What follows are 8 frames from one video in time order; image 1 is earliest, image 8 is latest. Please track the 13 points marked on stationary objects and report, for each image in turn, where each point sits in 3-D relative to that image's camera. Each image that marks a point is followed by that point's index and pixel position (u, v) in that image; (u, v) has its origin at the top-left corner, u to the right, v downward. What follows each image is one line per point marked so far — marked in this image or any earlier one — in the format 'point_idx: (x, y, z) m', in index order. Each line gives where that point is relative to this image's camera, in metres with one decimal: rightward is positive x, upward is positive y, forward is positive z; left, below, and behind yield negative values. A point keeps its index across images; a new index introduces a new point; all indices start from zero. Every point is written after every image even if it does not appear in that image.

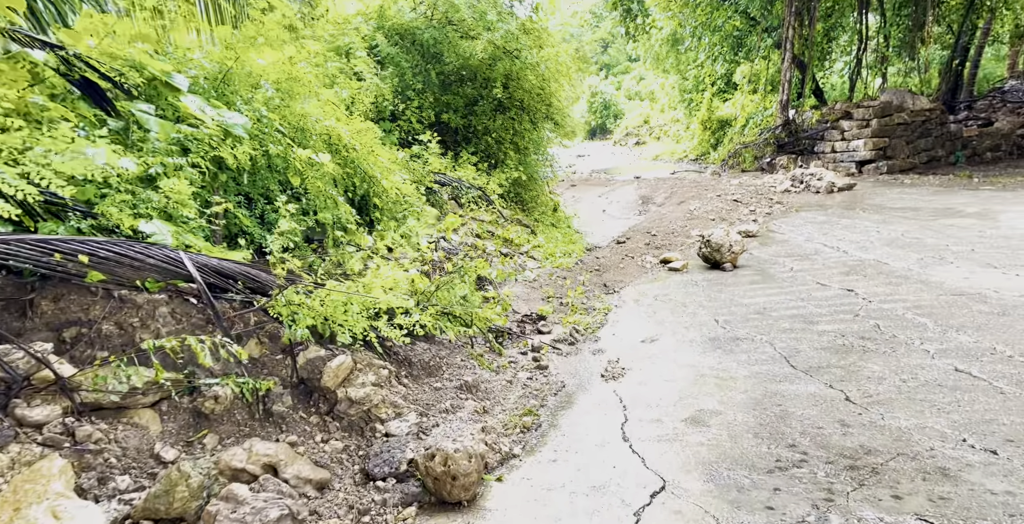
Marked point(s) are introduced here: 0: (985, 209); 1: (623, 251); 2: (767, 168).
0: (+5.8, +0.7, +7.3) m
1: (+1.2, +0.1, +6.5) m
2: (+6.8, +2.5, +15.4) m
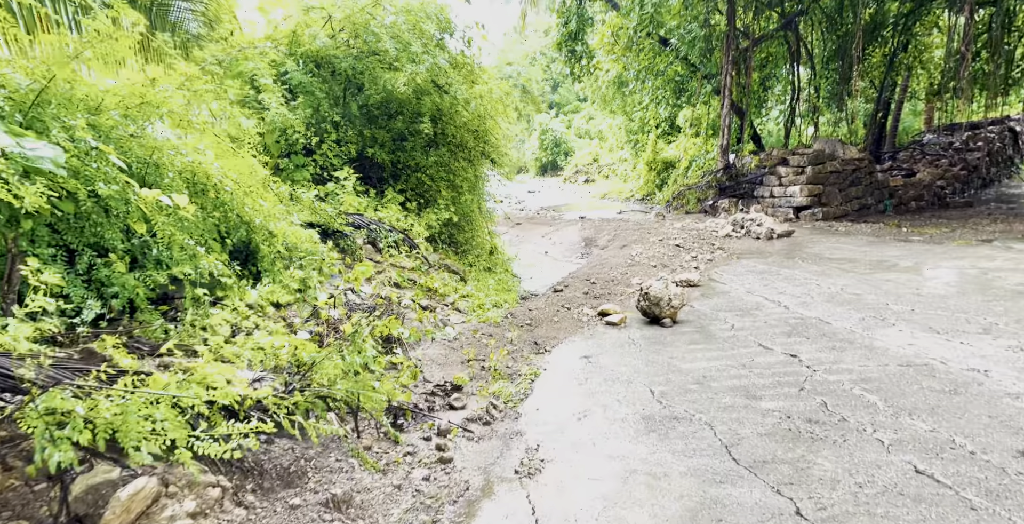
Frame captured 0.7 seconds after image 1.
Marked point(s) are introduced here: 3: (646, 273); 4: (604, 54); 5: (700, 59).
0: (+5.0, 0.0, +7.3) m
1: (+0.5, -0.4, +6.1) m
2: (+5.3, +1.4, +15.6) m
3: (+1.7, -0.1, +7.5) m
4: (+3.1, +6.8, +19.2) m
5: (+5.2, +5.6, +16.2) m
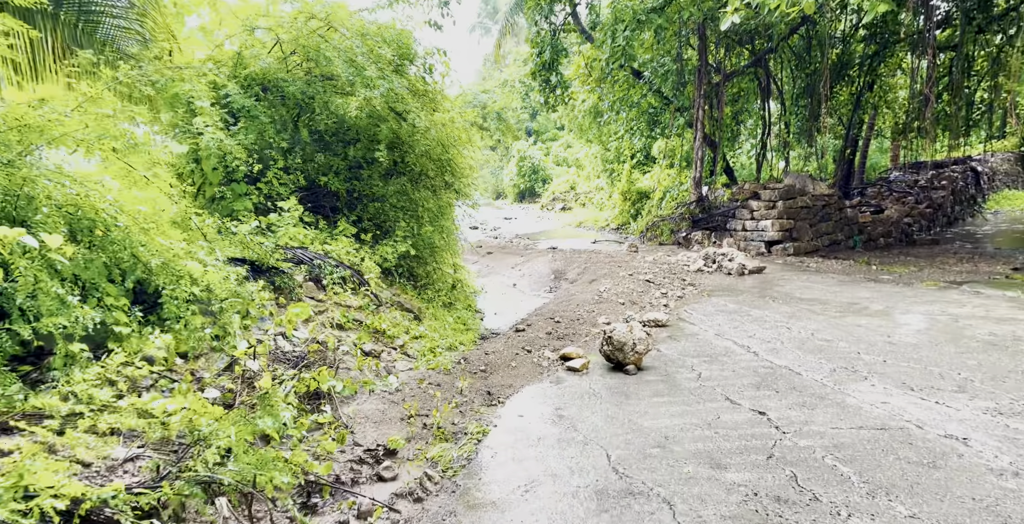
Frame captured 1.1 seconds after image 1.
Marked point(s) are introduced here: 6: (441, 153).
0: (+4.6, -0.5, +7.1) m
1: (+0.1, -0.8, +5.8) m
2: (+4.6, +0.5, +15.5) m
3: (+1.2, -0.6, +7.2) m
4: (+2.3, +5.8, +19.3) m
5: (+4.5, +4.7, +16.3) m
6: (-0.9, +1.3, +6.9) m
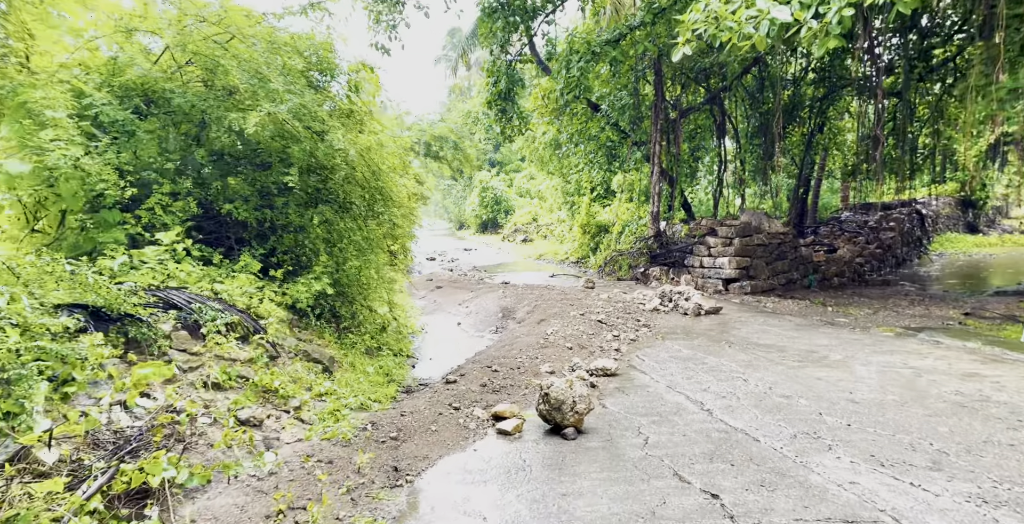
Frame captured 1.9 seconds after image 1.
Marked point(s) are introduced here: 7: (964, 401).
0: (+3.9, -1.1, +6.7) m
1: (-0.6, -1.2, +5.1) m
2: (+3.3, -0.4, +15.1) m
3: (+0.5, -1.1, +6.6) m
4: (+0.9, +4.7, +19.0) m
5: (+3.3, +3.7, +16.1) m
6: (-1.5, +0.9, +6.2) m
7: (+3.9, -1.2, +5.1) m
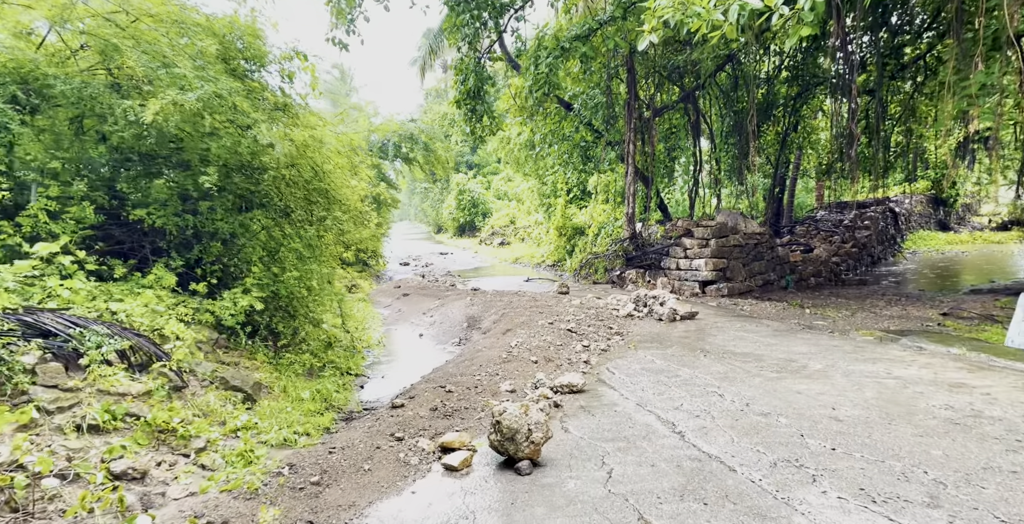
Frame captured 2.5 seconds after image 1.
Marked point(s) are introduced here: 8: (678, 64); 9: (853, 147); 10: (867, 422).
0: (+3.4, -1.1, +6.3) m
1: (-0.9, -1.3, +4.6) m
2: (+2.6, -0.5, +14.7) m
3: (+0.1, -1.2, +6.1) m
4: (0.0, +4.6, +18.5) m
5: (+2.5, +3.7, +15.7) m
6: (-2.0, +0.8, +5.7) m
7: (+3.5, -1.2, +4.7) m
8: (+3.8, +4.6, +13.5) m
9: (+6.8, +2.3, +11.6) m
10: (+2.8, -1.2, +4.6) m
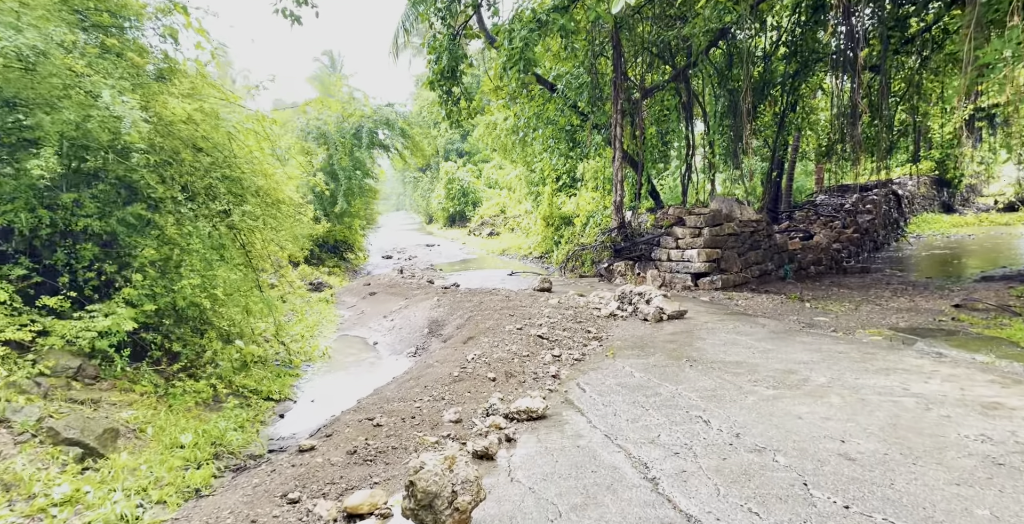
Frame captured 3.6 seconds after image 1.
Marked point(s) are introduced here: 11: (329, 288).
0: (+3.0, -1.1, +5.4) m
1: (-1.4, -1.3, +3.6) m
2: (+2.1, -0.3, +13.8) m
3: (-0.4, -1.2, +5.2) m
4: (-0.6, +4.8, +17.5) m
5: (+1.9, +3.9, +14.7) m
6: (-2.4, +0.7, +4.7) m
7: (+3.1, -1.2, +3.7) m
8: (+3.3, +4.8, +12.5) m
9: (+6.3, +2.5, +10.6) m
10: (+2.3, -1.2, +3.6) m
11: (-4.0, -0.6, +12.7) m
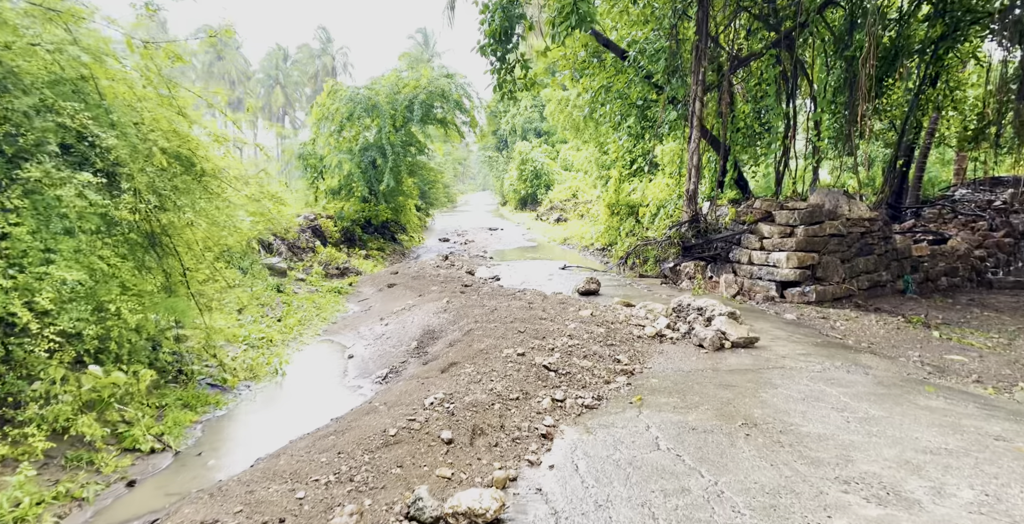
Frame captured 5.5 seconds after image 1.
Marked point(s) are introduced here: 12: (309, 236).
0: (+2.7, -1.3, +3.3) m
1: (-1.9, -1.4, +2.1) m
2: (+3.1, -0.3, +11.6) m
3: (-0.7, -1.3, +3.5) m
4: (+1.2, +5.1, +15.5) m
5: (+3.2, +3.9, +12.4) m
6: (-2.7, +0.7, +3.3) m
7: (+2.5, -1.5, +1.6) m
8: (+4.2, +4.7, +10.0) m
9: (+6.8, +2.2, +7.8) m
10: (+1.7, -1.5, +1.6) m
11: (-3.1, -0.3, +11.5) m
12: (-4.4, +0.6, +12.8) m
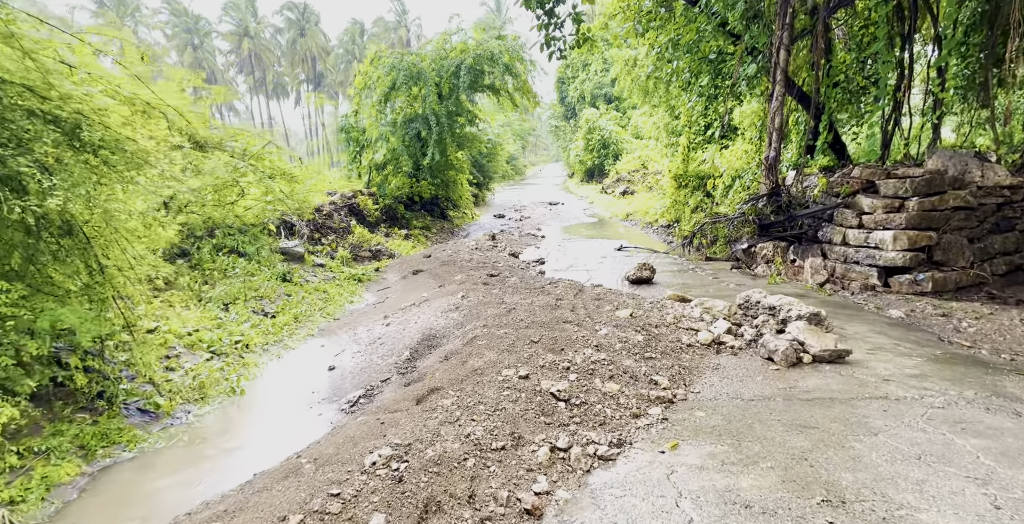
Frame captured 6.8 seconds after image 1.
0: (+2.4, -1.4, +1.7) m
1: (-2.3, -1.5, +1.2) m
2: (+3.8, 0.0, +9.9) m
3: (-0.9, -1.3, +2.4) m
4: (+2.4, +5.6, +13.7) m
5: (+4.0, +4.3, +10.5) m
6: (-3.0, +0.6, +2.3) m
7: (+2.0, -1.7, +0.1) m
8: (+4.8, +4.9, +7.9) m
9: (+7.1, +2.3, +5.5) m
10: (+1.2, -1.7, +0.2) m
11: (-2.3, 0.0, +10.6) m
12: (-3.4, +1.0, +11.9) m
